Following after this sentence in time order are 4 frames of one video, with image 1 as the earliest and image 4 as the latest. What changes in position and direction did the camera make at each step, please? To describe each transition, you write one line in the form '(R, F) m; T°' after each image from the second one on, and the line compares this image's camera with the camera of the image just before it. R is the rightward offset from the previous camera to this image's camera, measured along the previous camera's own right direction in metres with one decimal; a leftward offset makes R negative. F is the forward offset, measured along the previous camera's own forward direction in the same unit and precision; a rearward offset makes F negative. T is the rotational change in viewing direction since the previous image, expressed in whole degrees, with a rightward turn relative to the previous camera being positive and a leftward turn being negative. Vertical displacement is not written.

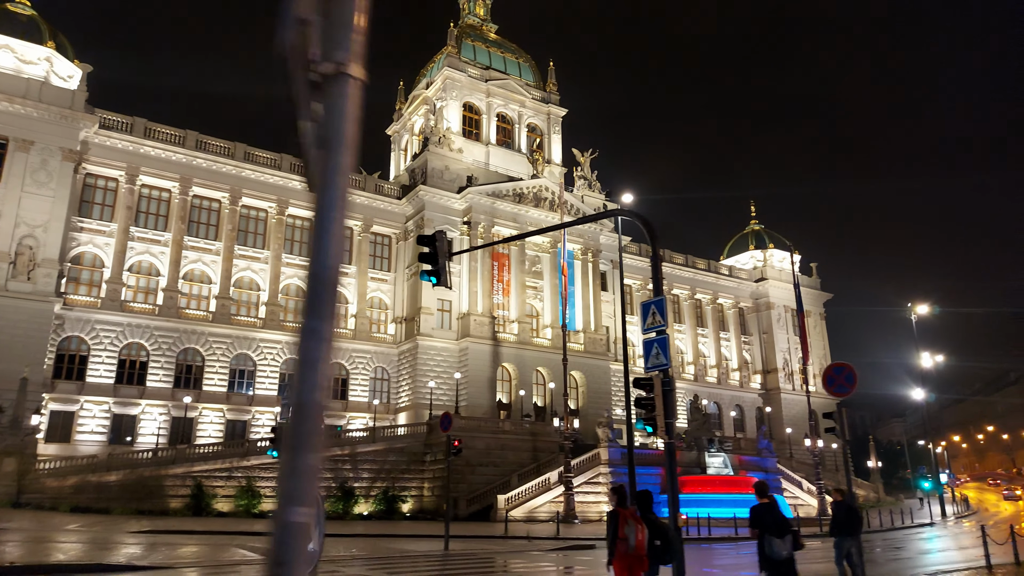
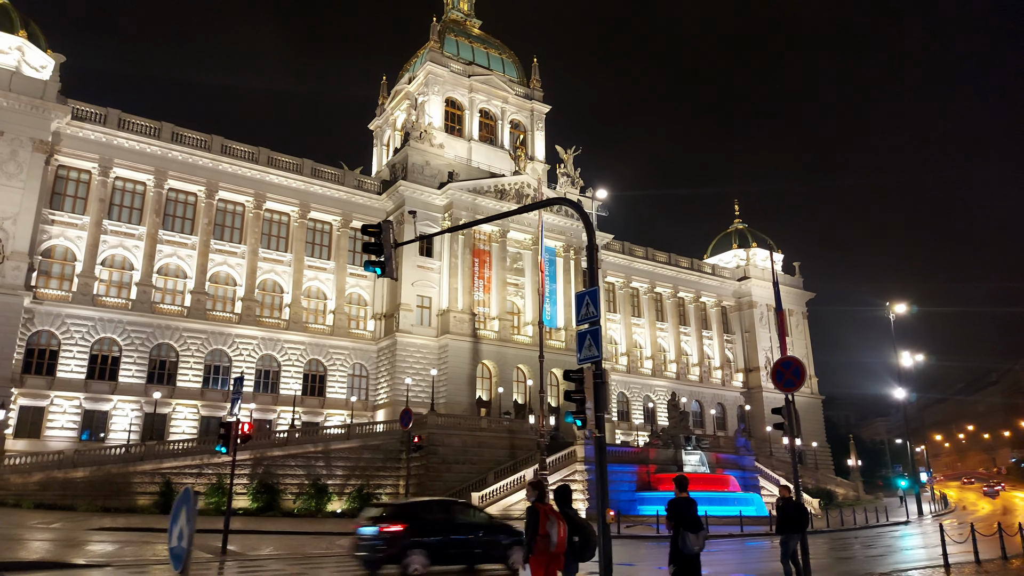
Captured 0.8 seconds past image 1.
(+0.5, +0.2) m; +1°
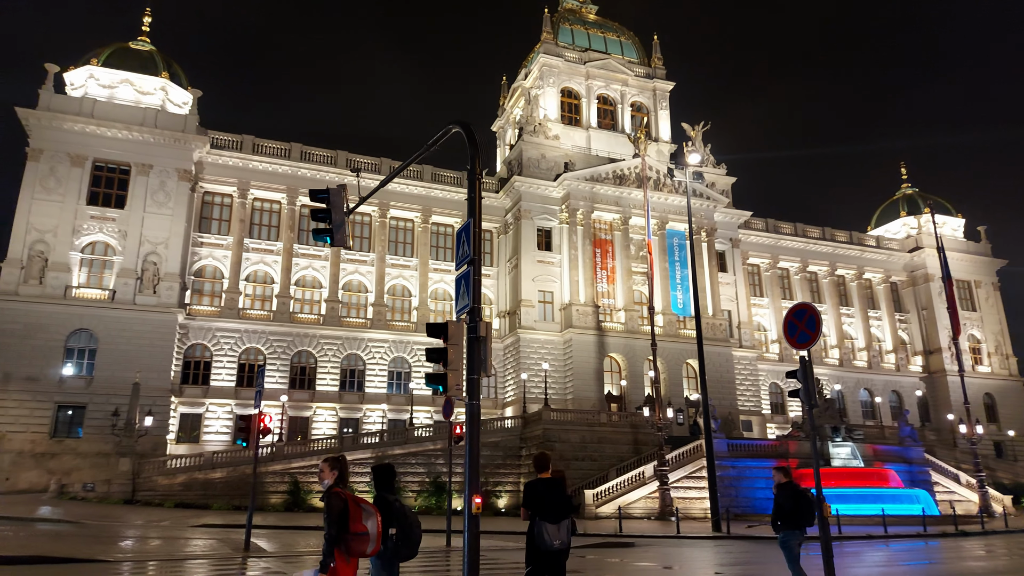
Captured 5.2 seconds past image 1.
(+2.2, +1.5) m; -13°
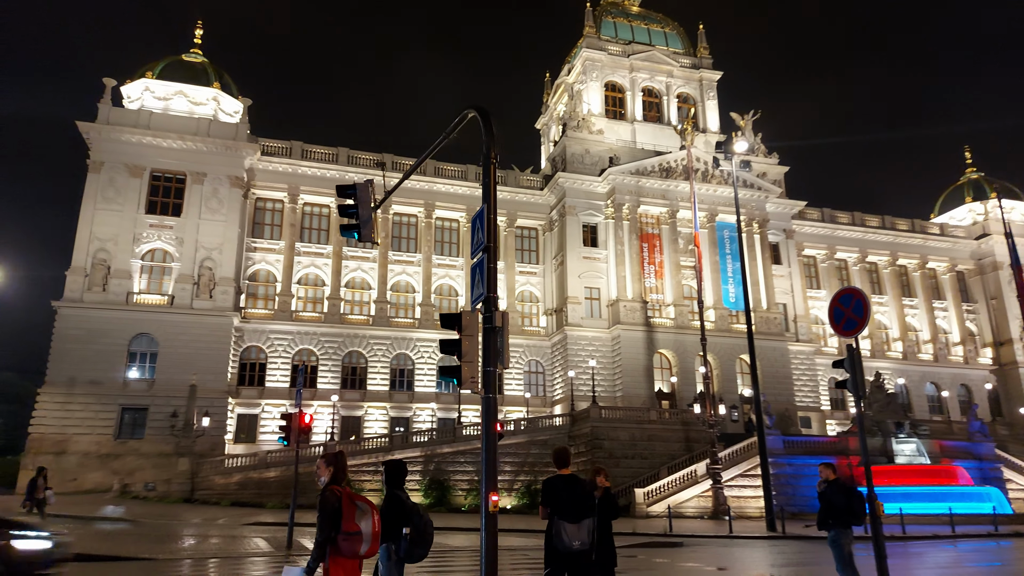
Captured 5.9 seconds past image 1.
(+0.2, +0.2) m; -4°
